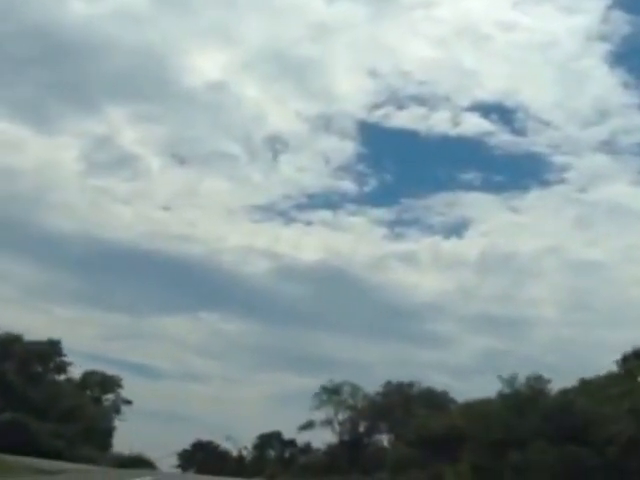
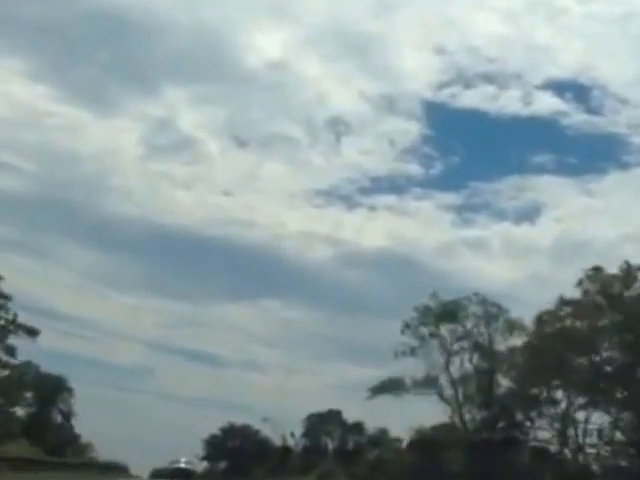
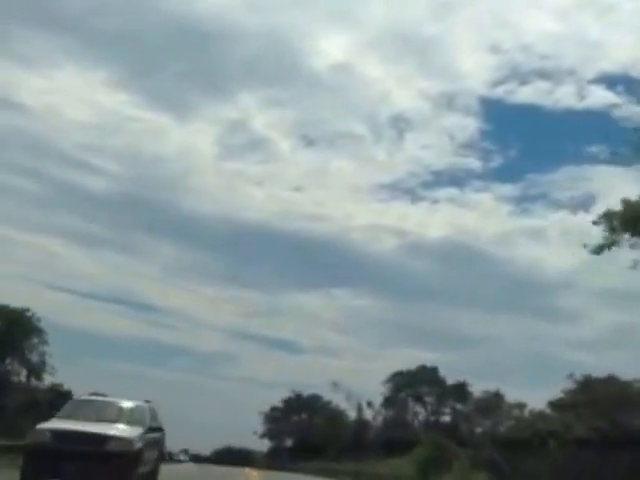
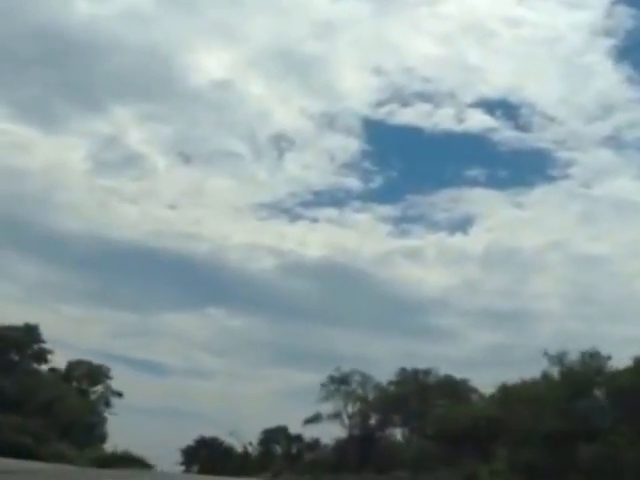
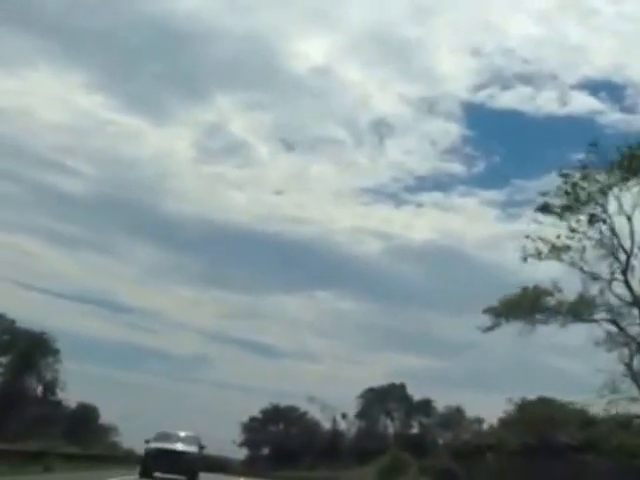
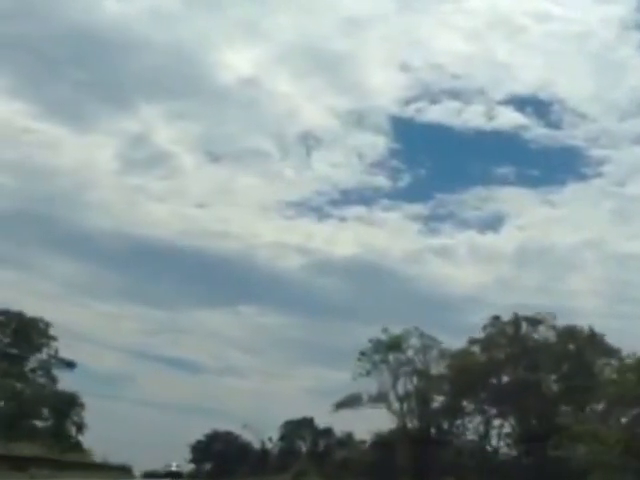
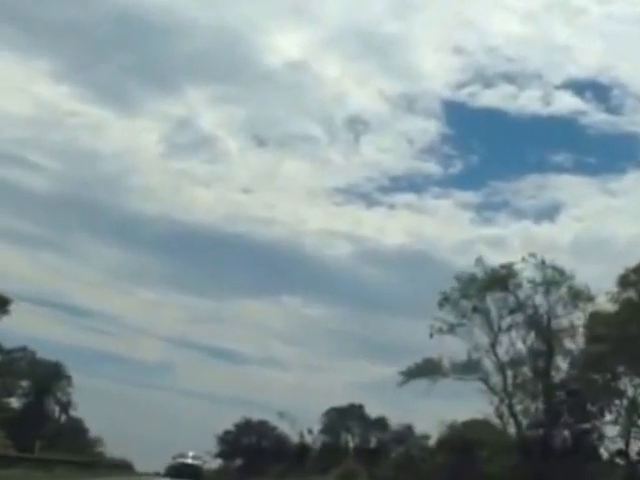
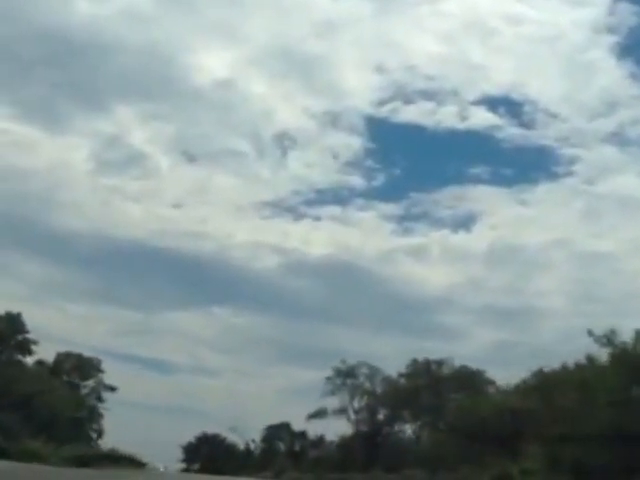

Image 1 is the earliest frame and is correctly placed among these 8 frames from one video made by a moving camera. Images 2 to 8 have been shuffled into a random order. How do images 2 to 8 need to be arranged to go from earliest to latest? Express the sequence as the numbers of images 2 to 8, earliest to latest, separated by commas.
4, 8, 6, 2, 7, 5, 3
